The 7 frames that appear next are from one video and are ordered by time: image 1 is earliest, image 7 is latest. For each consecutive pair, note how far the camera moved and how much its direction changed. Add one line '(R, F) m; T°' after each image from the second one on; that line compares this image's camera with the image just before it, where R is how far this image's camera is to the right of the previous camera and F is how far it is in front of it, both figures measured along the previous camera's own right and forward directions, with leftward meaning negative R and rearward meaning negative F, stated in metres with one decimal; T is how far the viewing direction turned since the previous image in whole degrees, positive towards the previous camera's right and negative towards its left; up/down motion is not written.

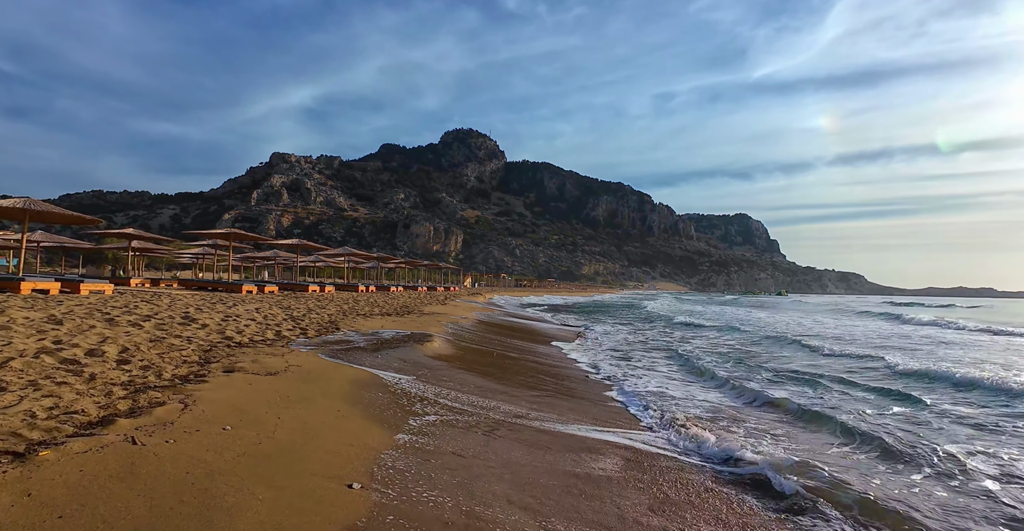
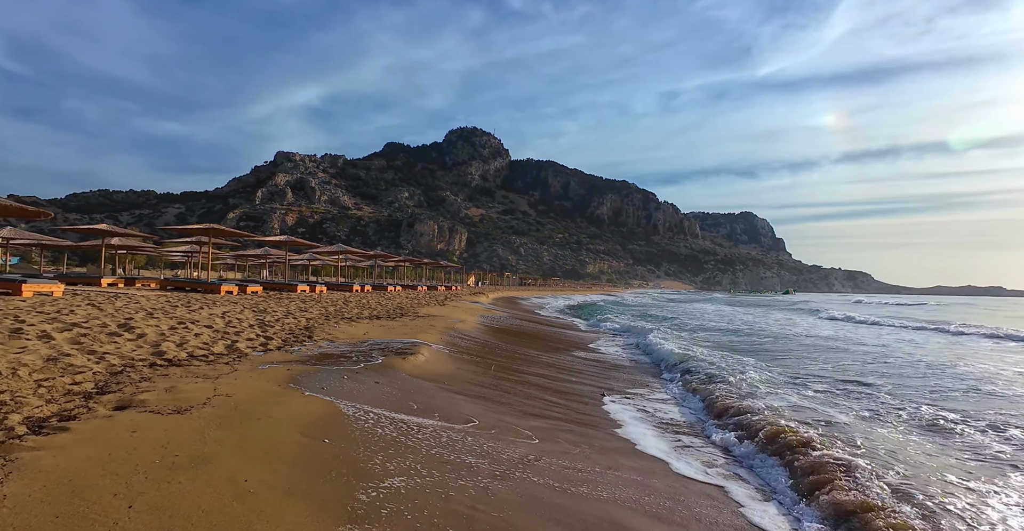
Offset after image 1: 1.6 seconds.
(0.0, +1.7) m; 0°
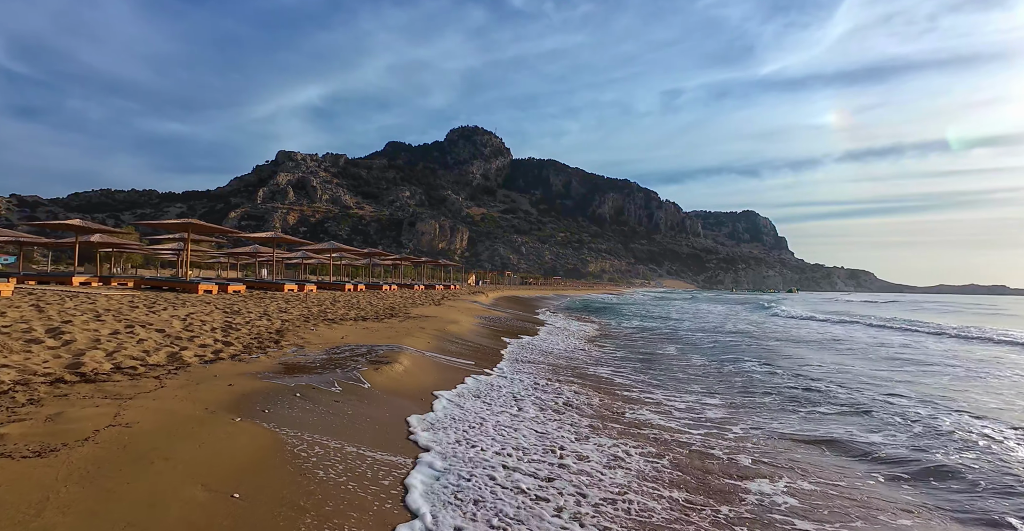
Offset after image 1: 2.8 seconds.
(+0.1, +1.2) m; 0°
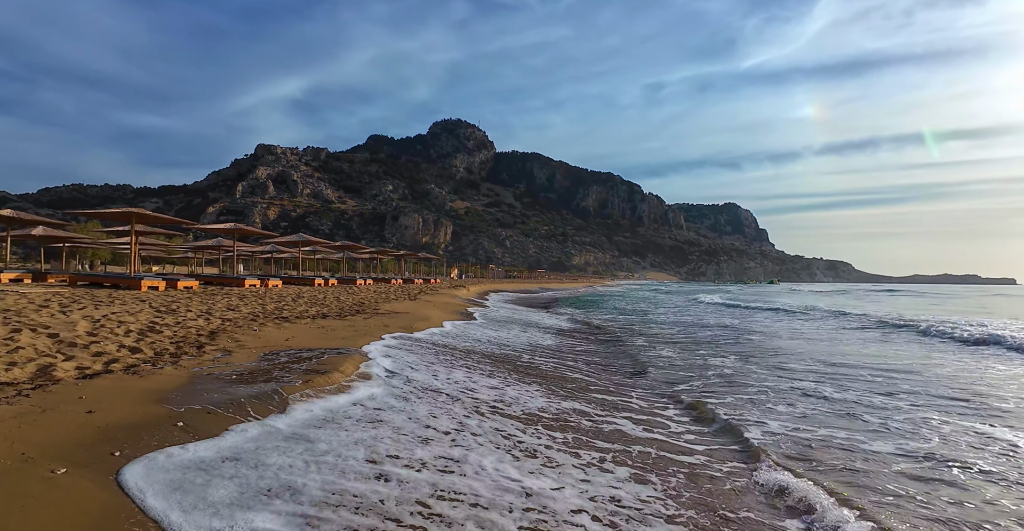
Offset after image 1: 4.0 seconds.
(+0.2, +1.4) m; +1°
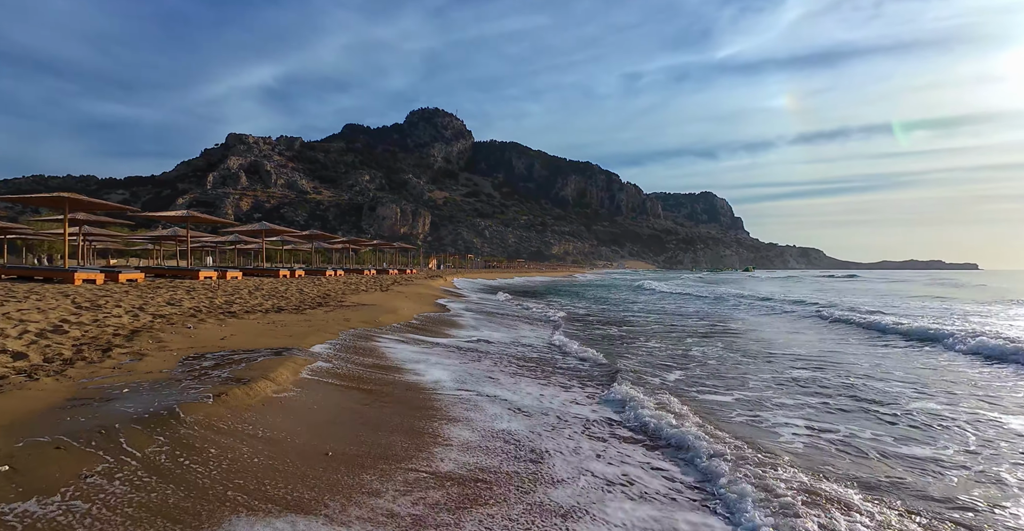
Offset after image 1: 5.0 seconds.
(+0.1, +1.2) m; +2°
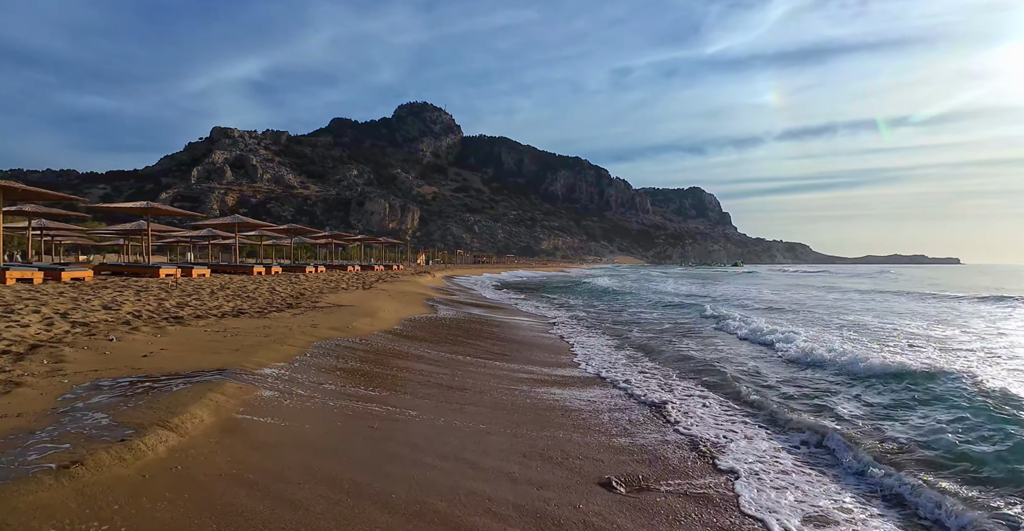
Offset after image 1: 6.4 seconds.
(-0.1, +1.5) m; +1°
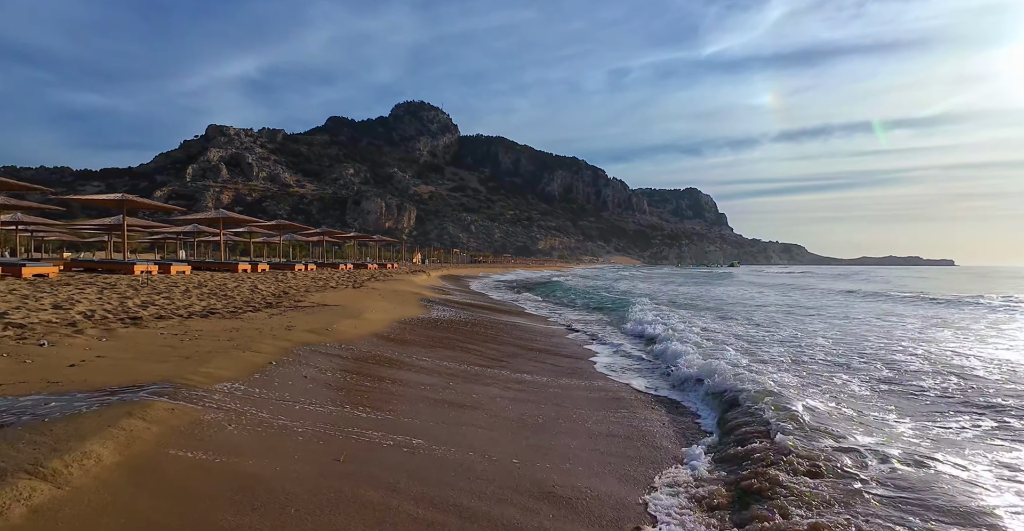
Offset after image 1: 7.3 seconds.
(0.0, +1.0) m; 0°
